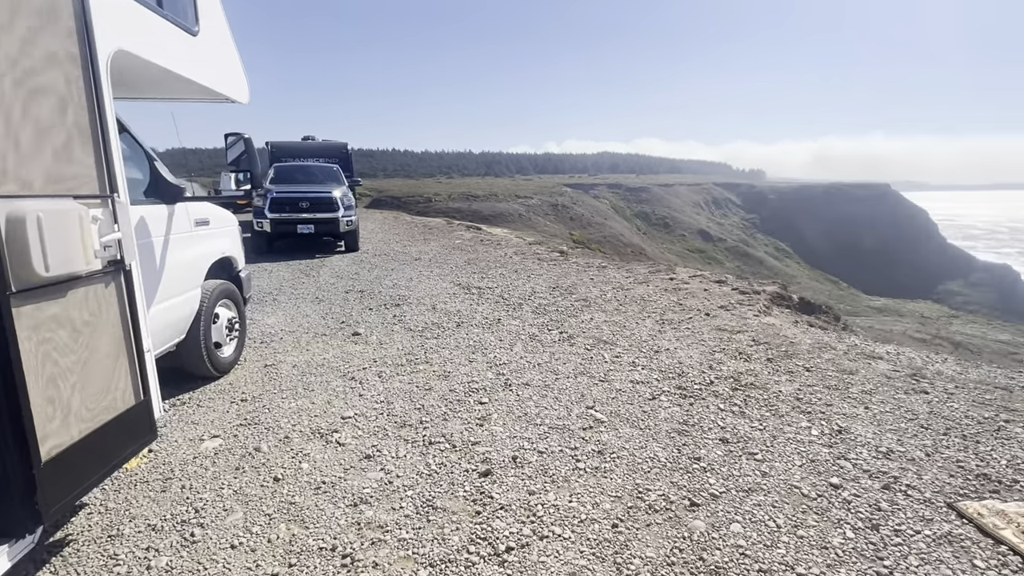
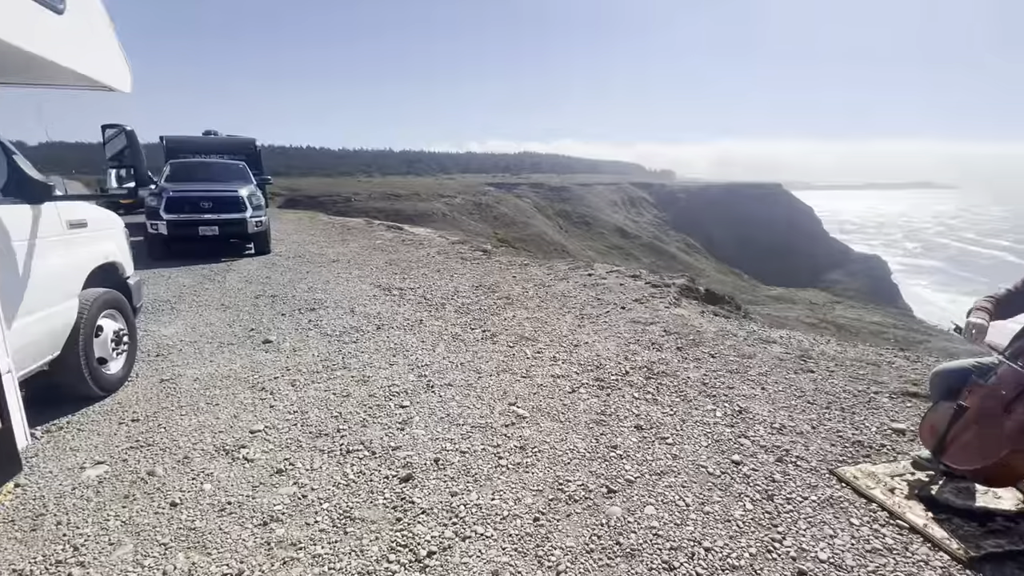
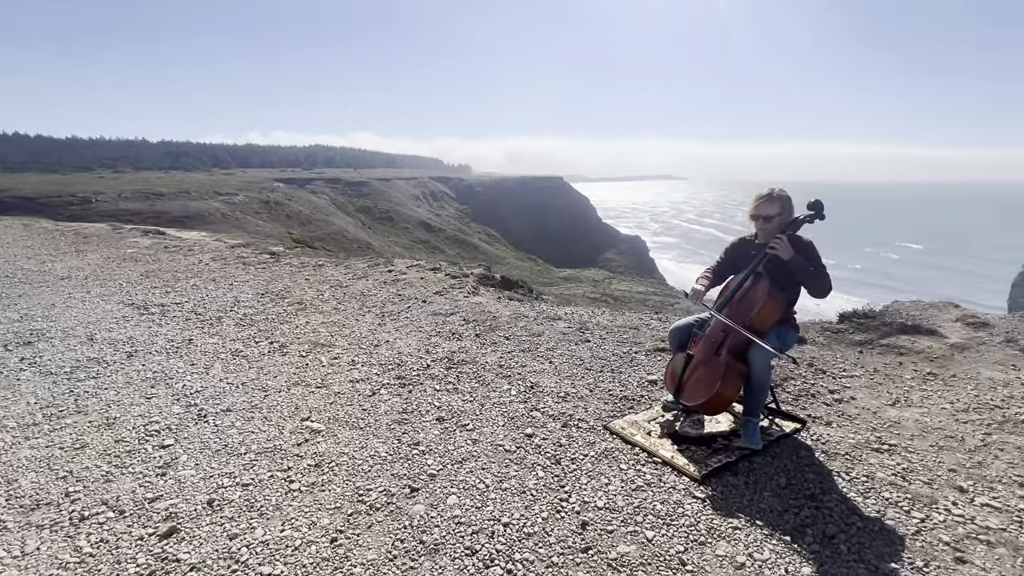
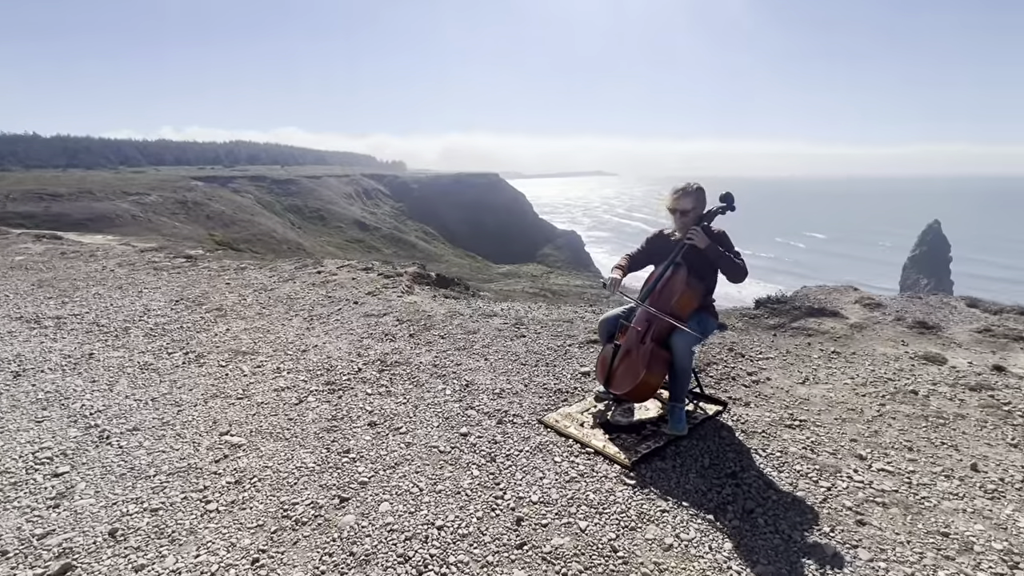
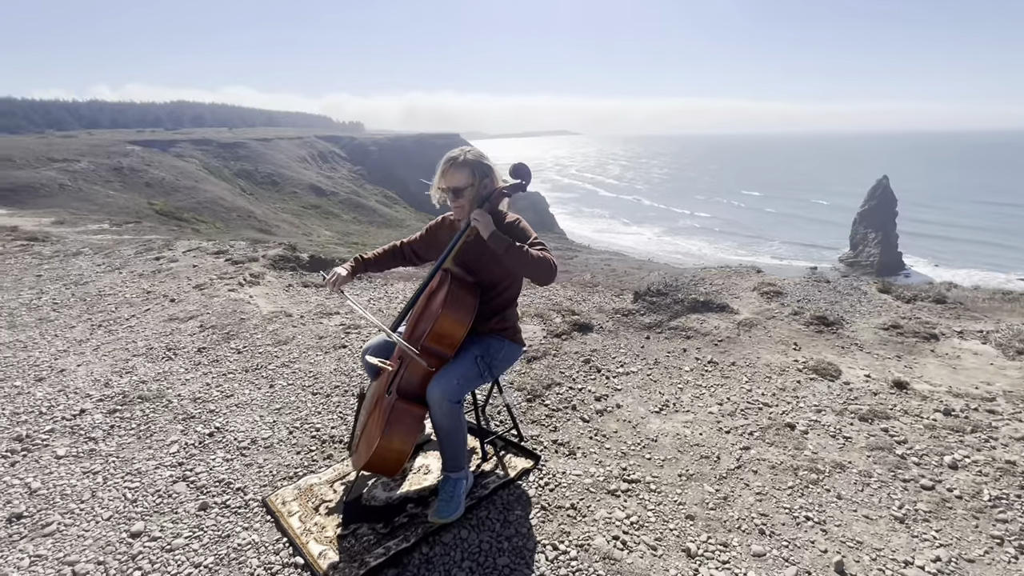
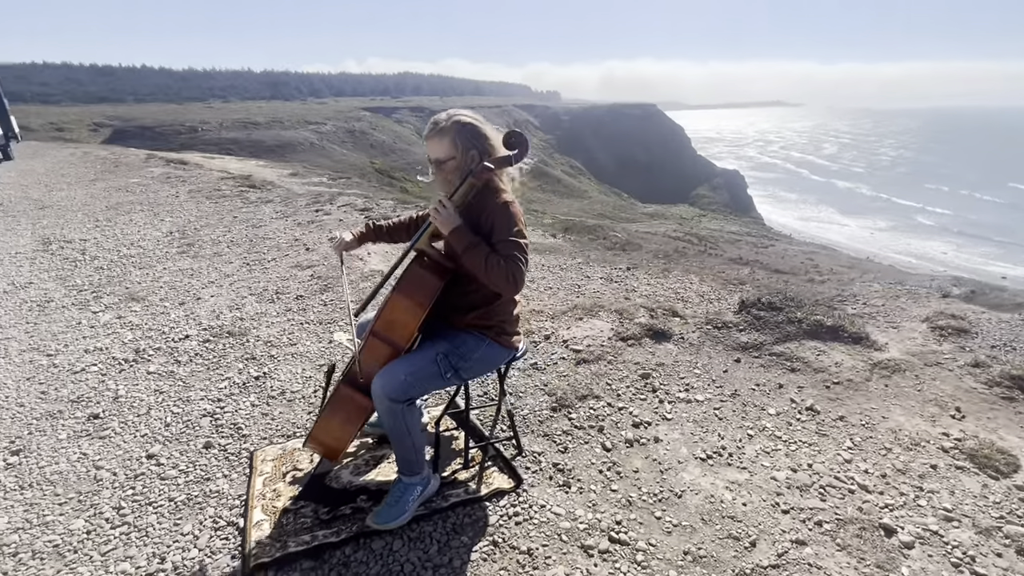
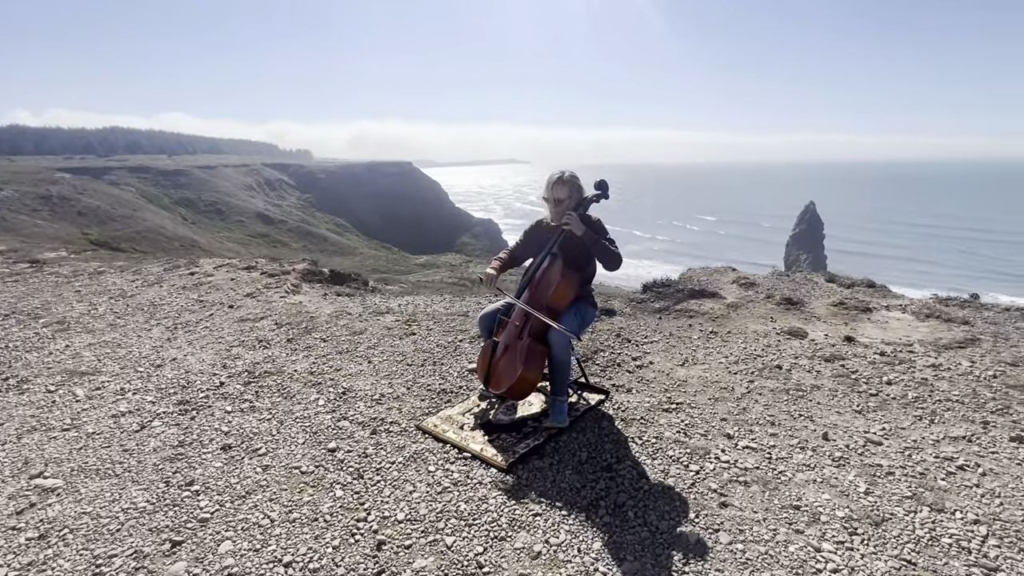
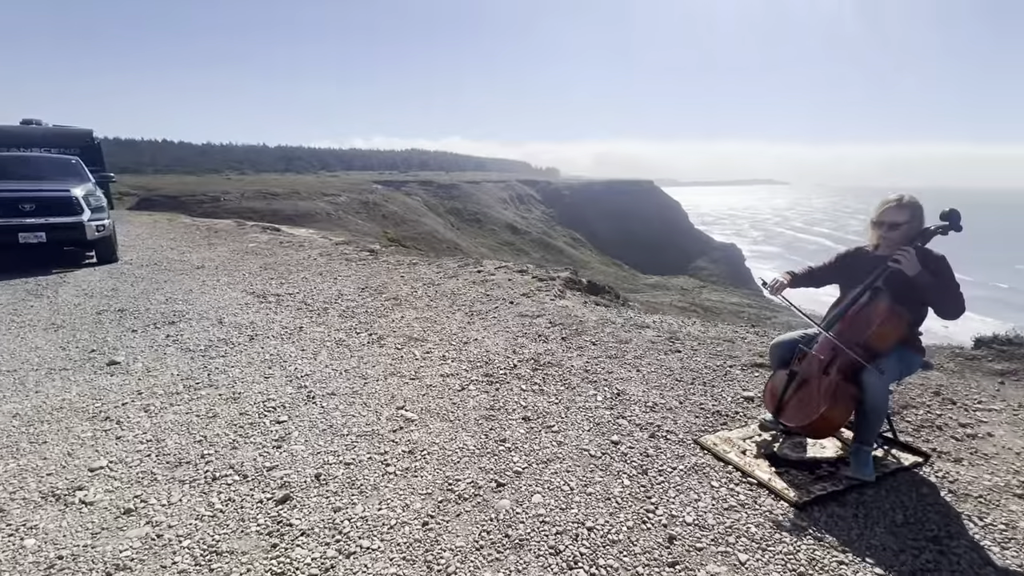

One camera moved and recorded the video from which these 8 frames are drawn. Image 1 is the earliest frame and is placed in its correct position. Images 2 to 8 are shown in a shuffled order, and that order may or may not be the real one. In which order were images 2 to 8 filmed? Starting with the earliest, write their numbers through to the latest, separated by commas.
2, 8, 3, 4, 7, 5, 6
